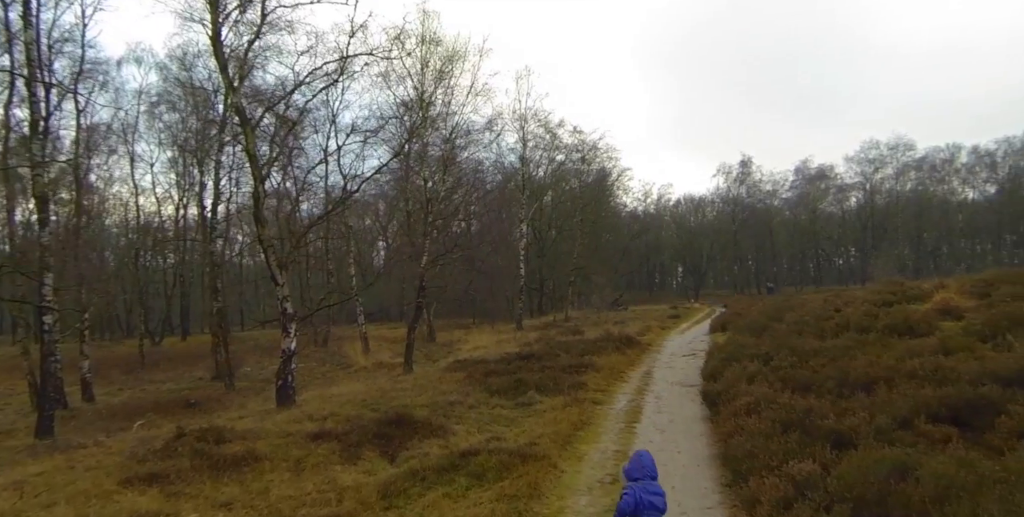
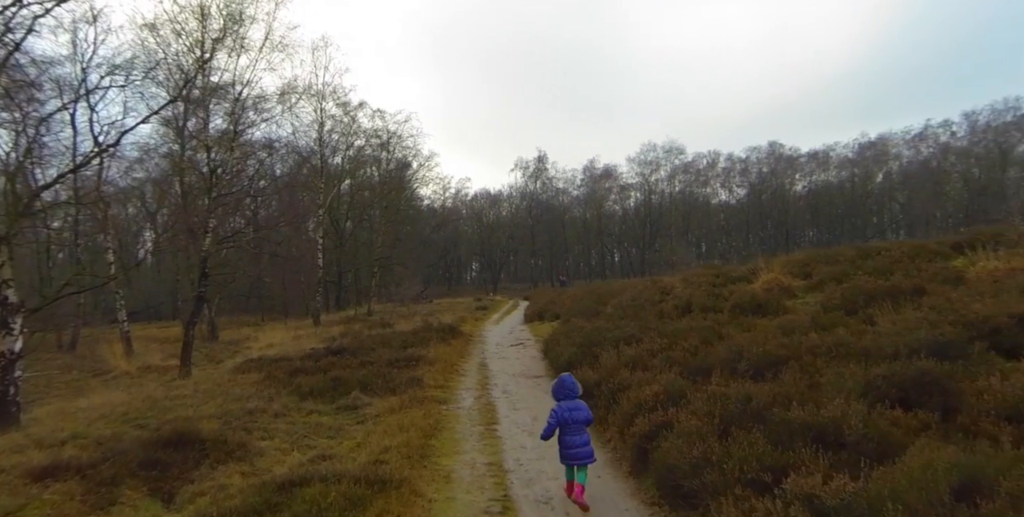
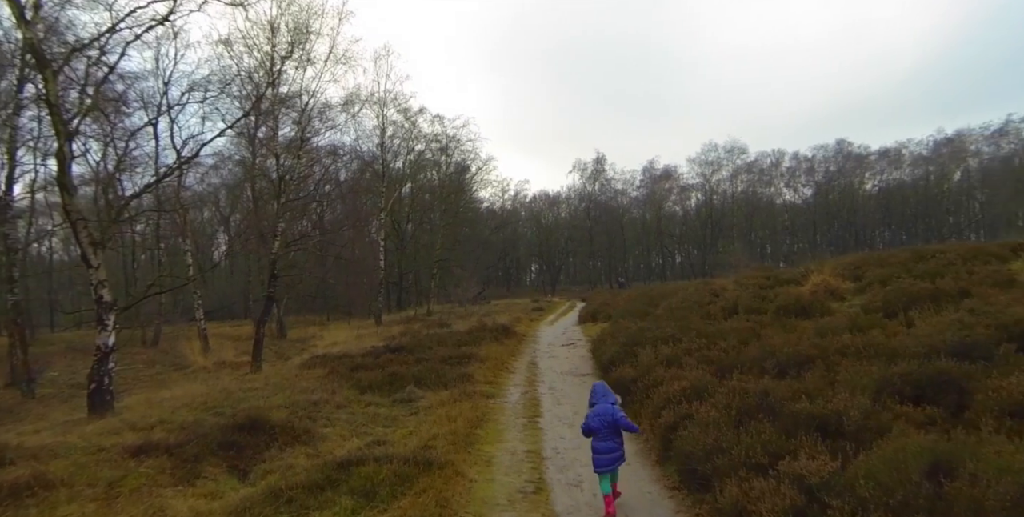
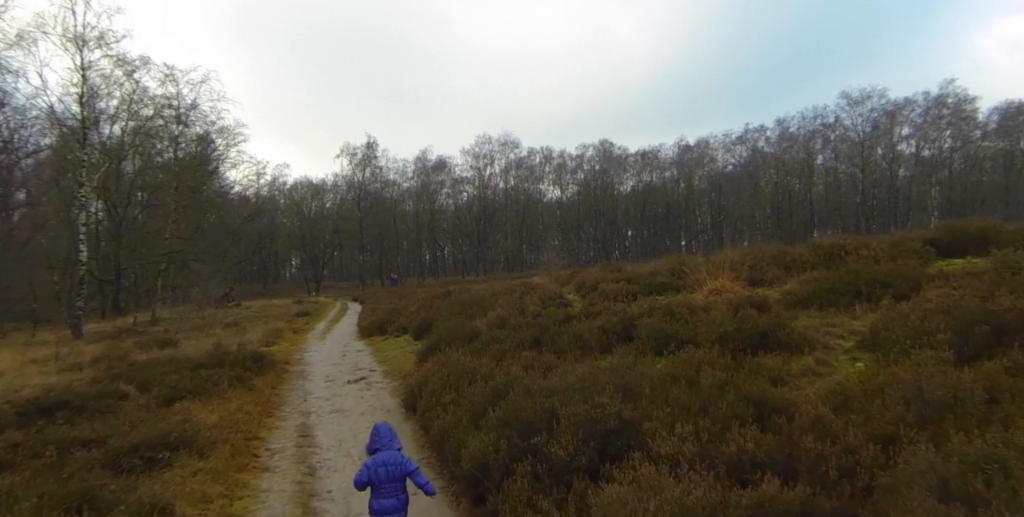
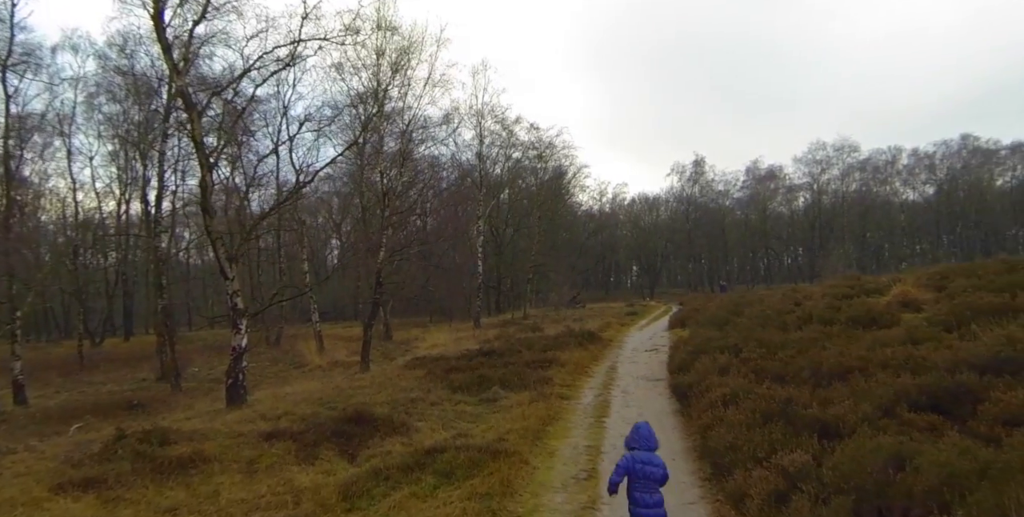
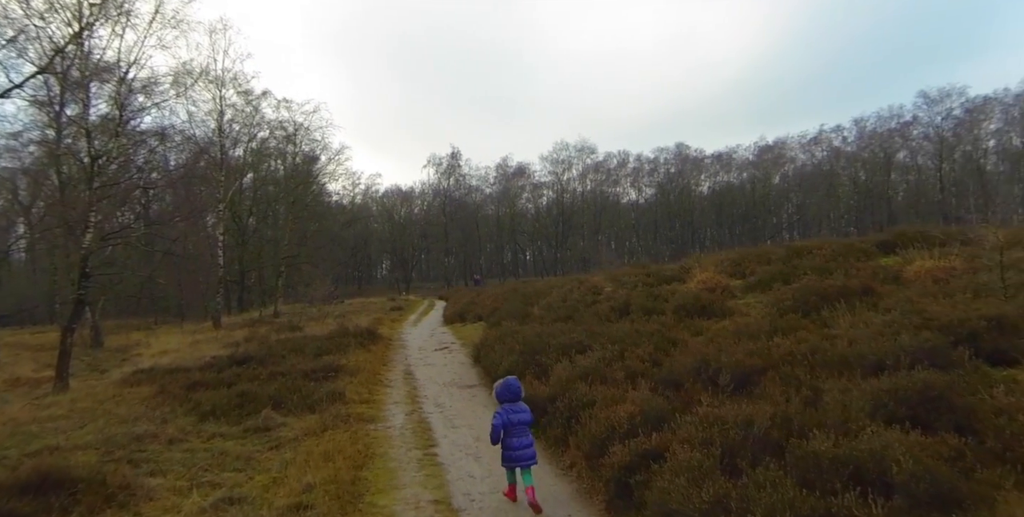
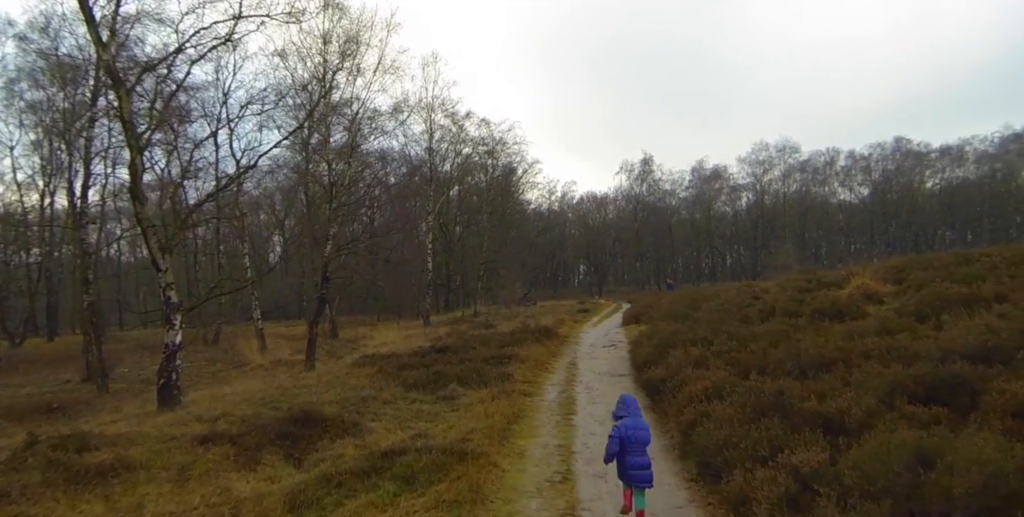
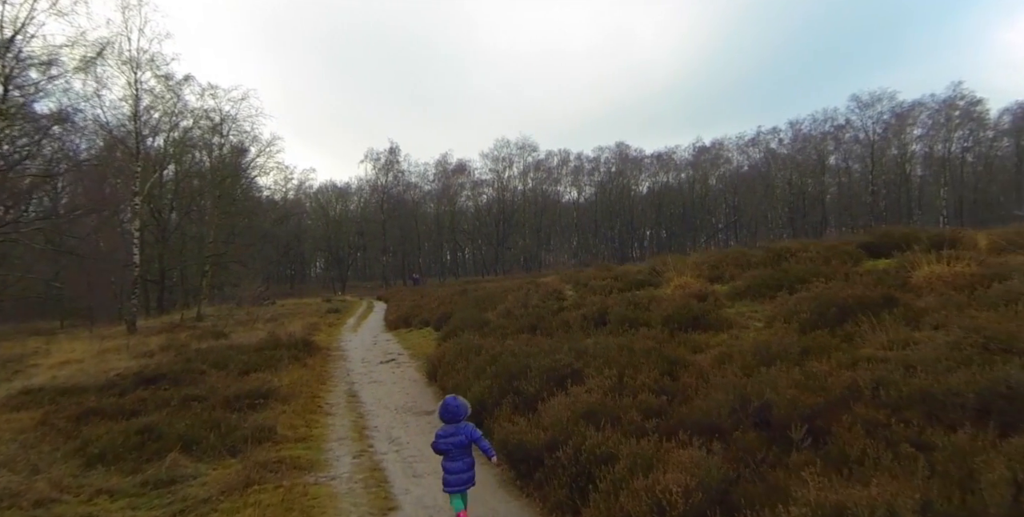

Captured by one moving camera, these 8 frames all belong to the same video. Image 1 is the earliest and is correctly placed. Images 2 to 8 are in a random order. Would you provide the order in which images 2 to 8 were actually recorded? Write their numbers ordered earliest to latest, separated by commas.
5, 7, 3, 2, 6, 8, 4
